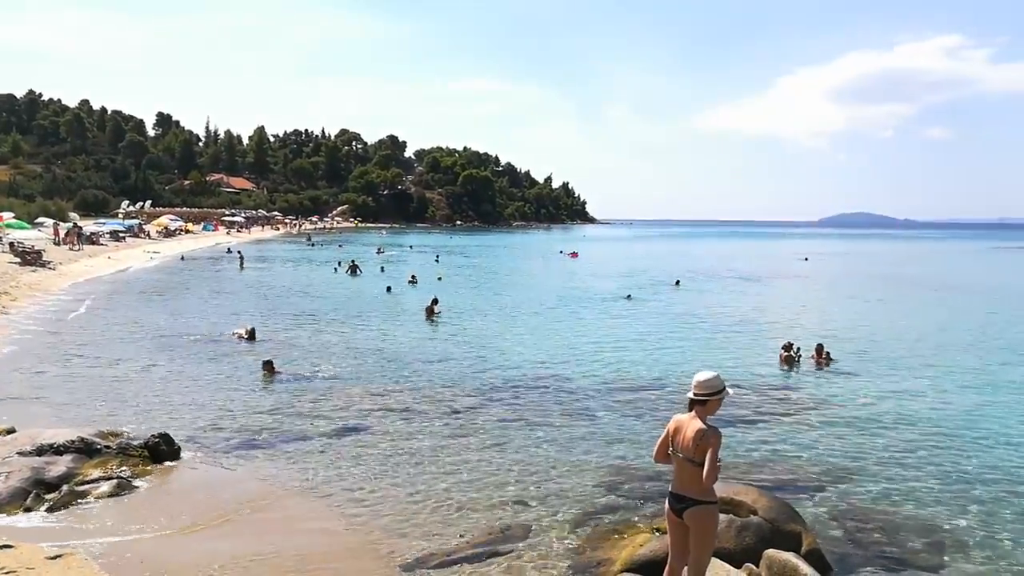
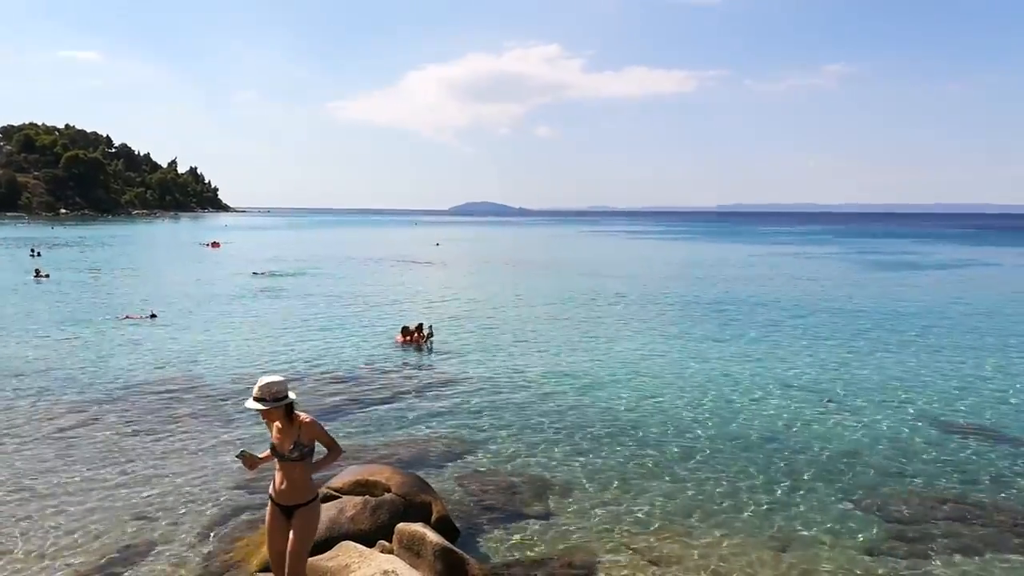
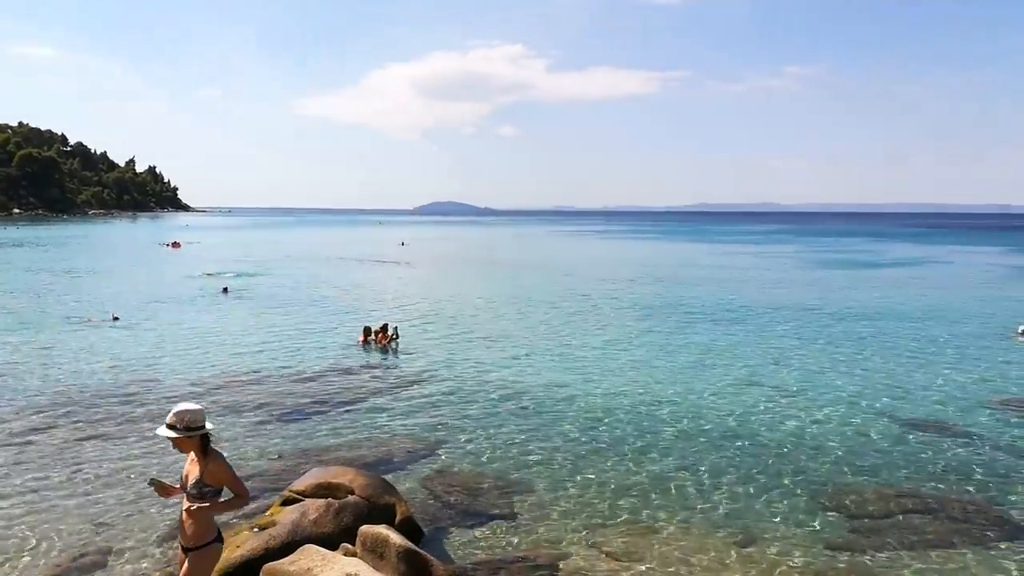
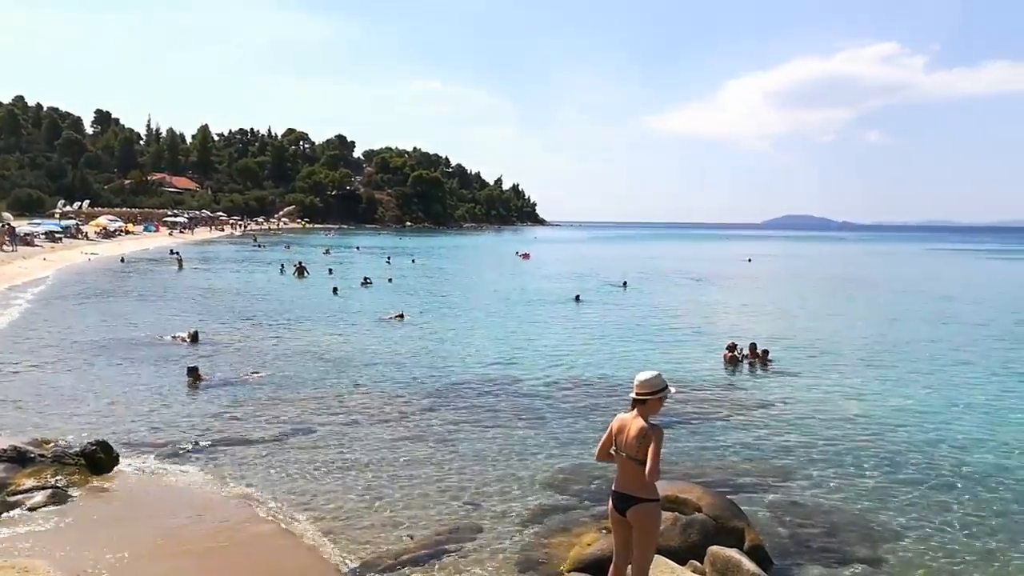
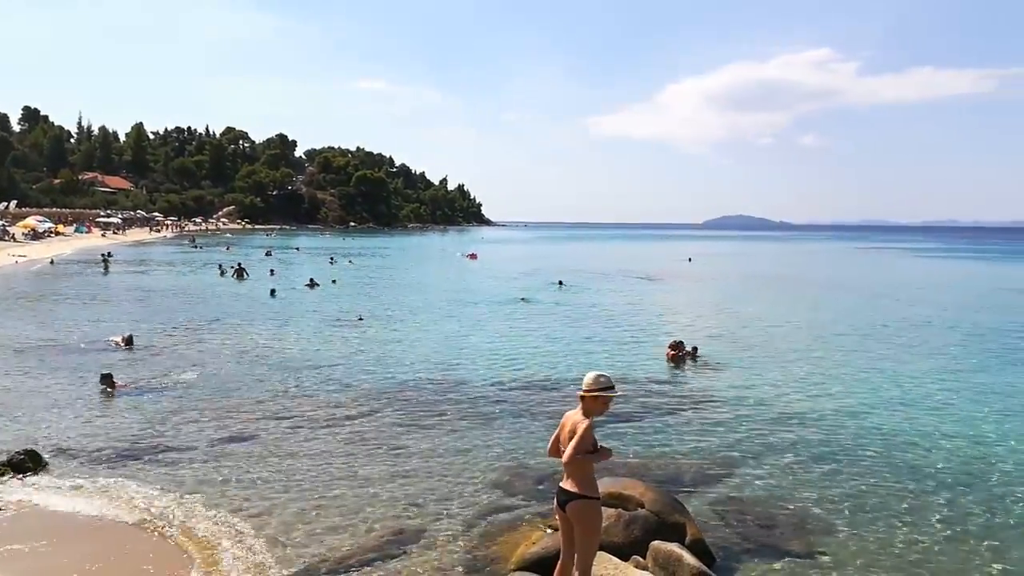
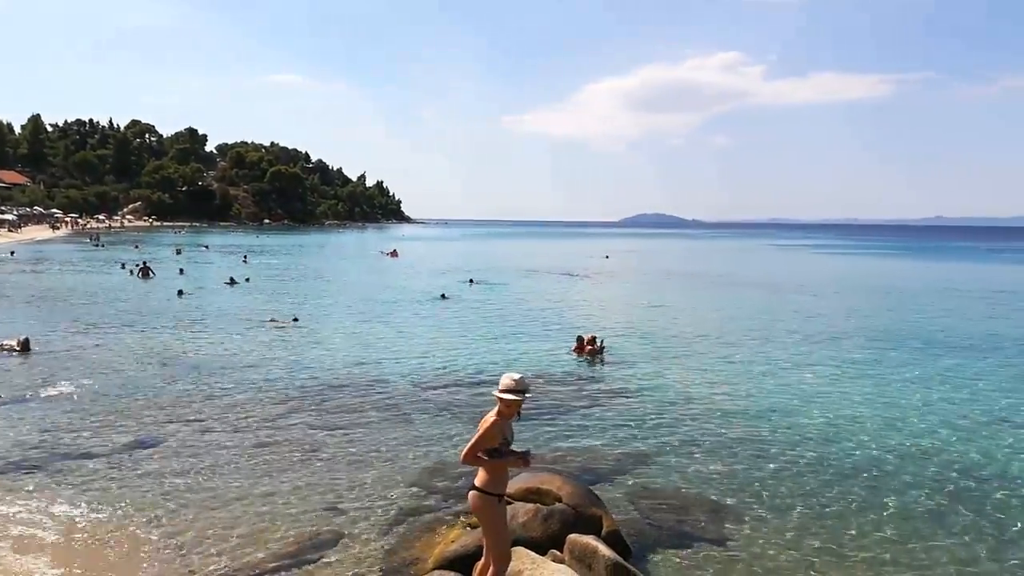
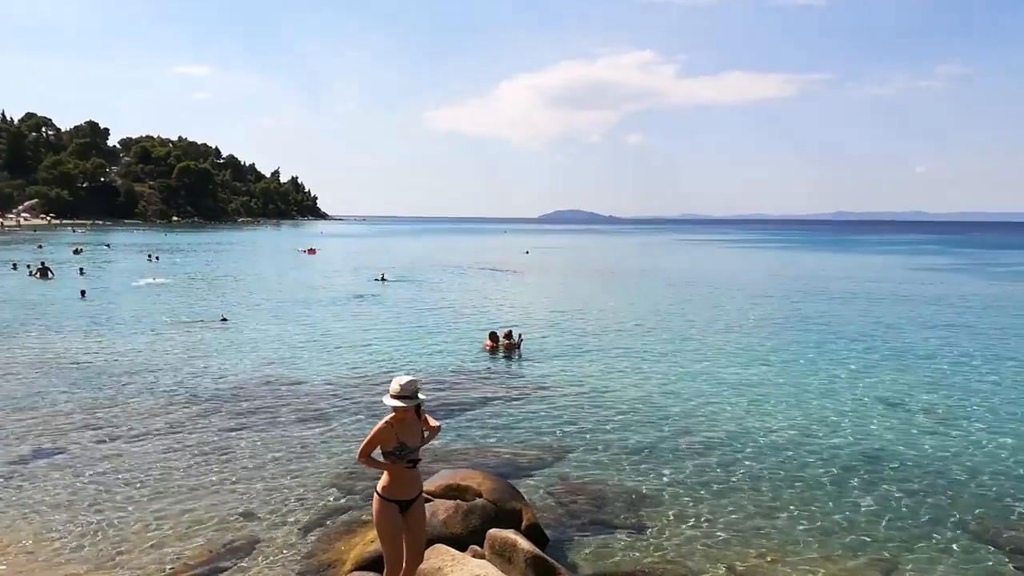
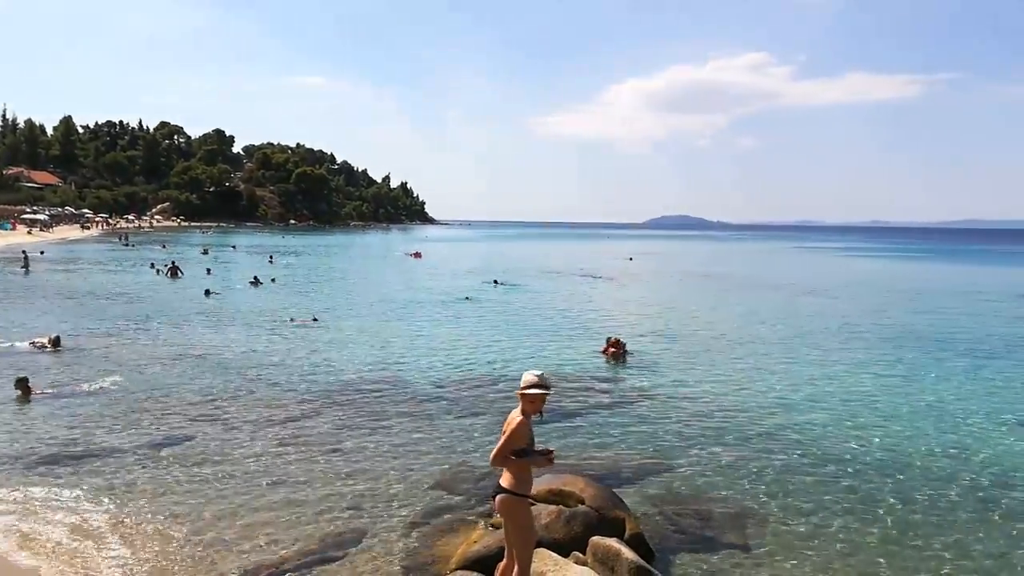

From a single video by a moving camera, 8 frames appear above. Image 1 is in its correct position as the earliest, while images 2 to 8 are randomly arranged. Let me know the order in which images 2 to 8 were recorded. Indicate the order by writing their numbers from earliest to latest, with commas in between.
4, 5, 8, 6, 7, 2, 3
